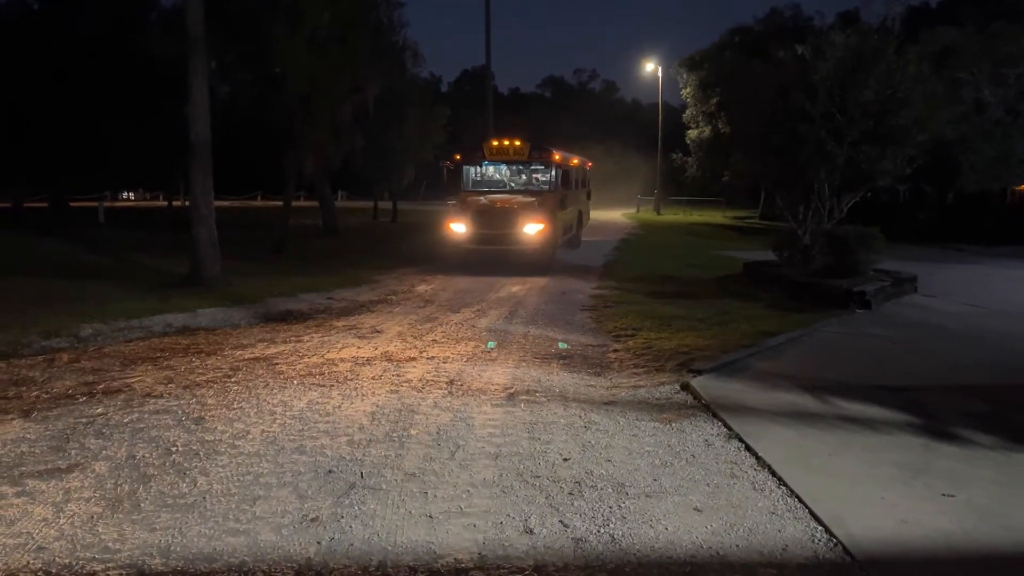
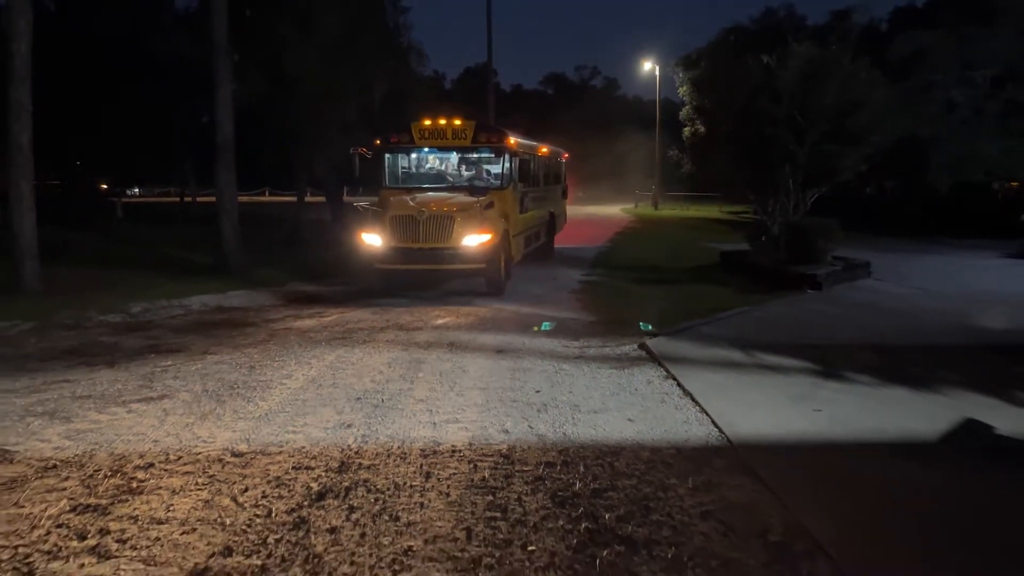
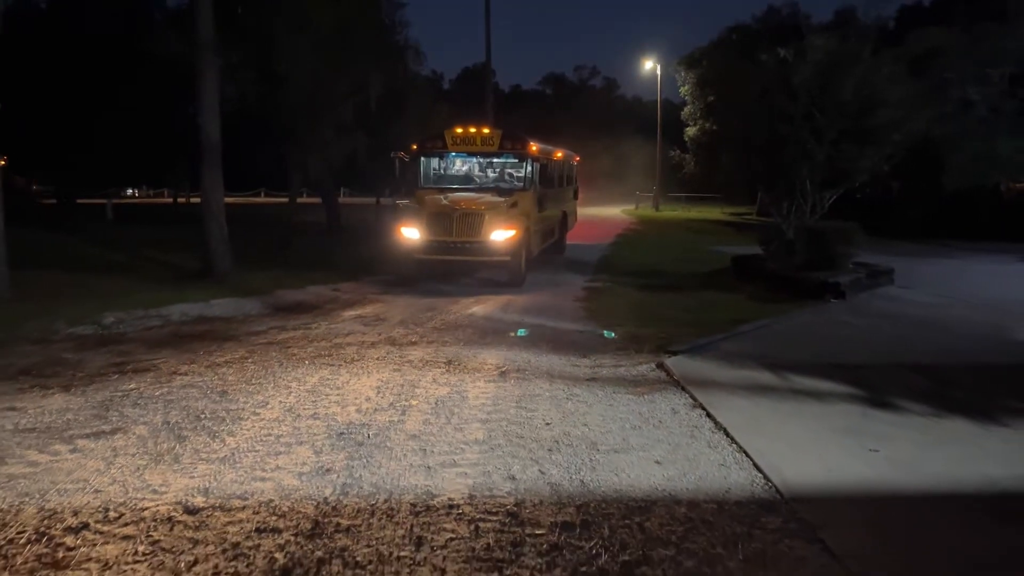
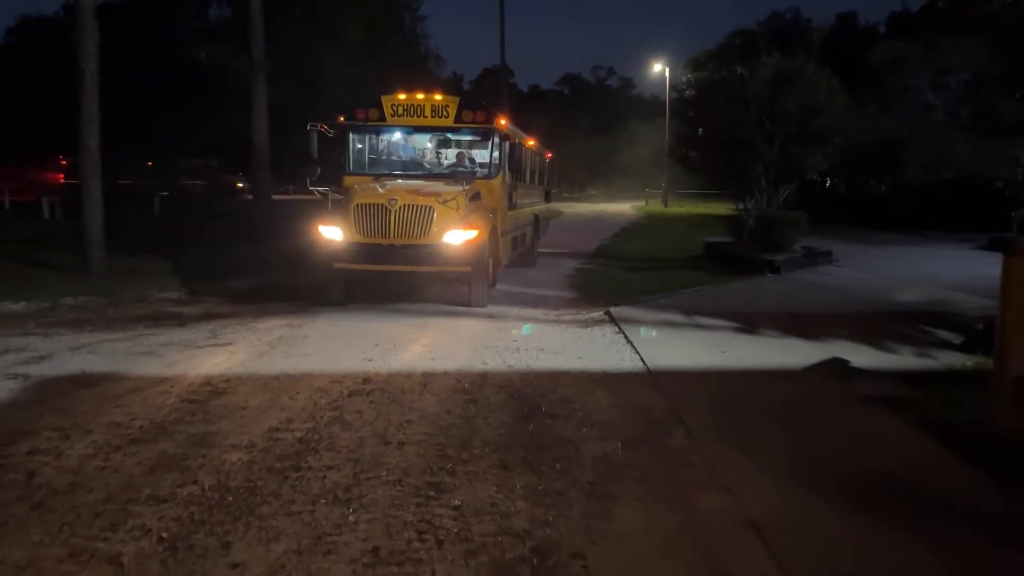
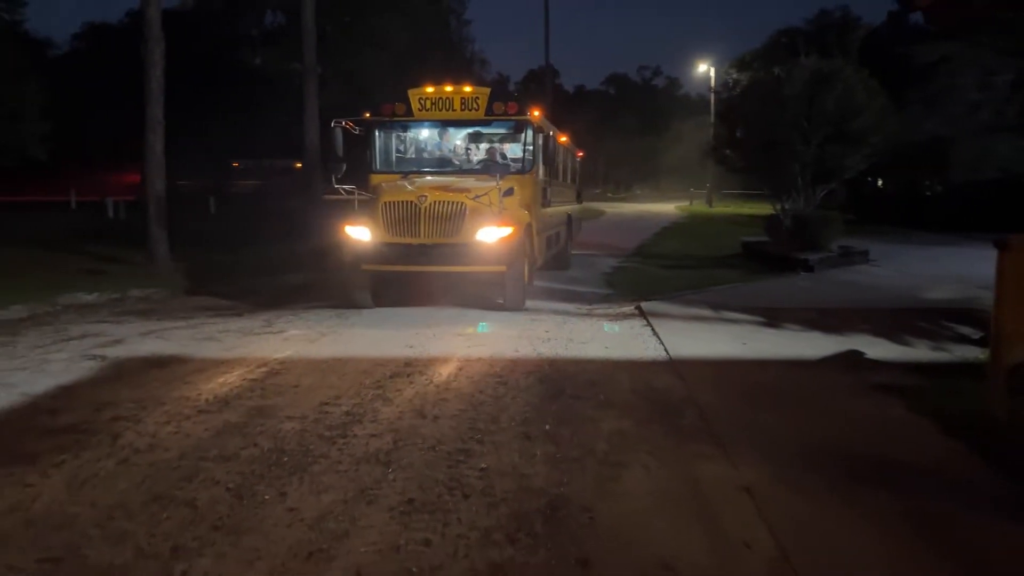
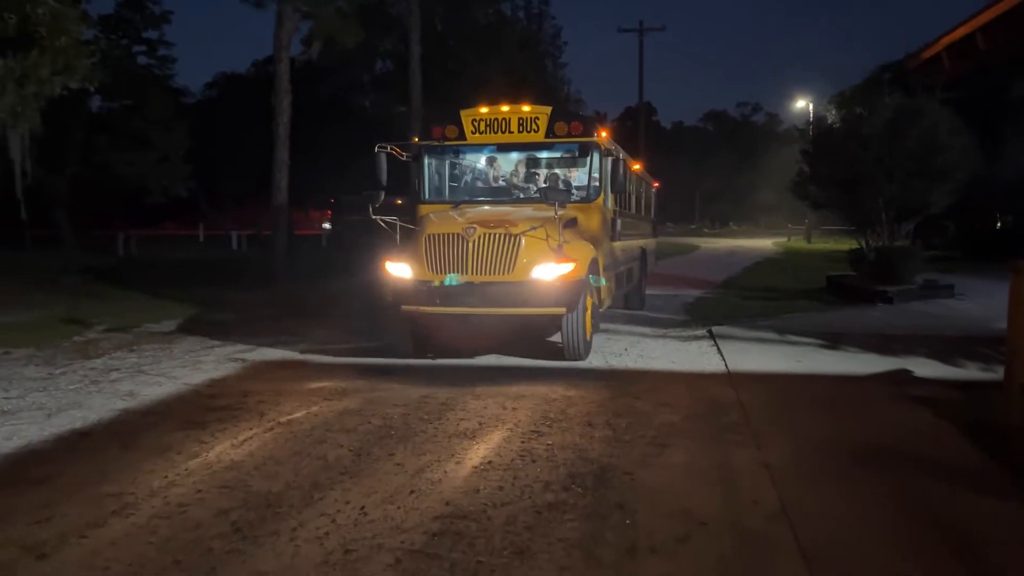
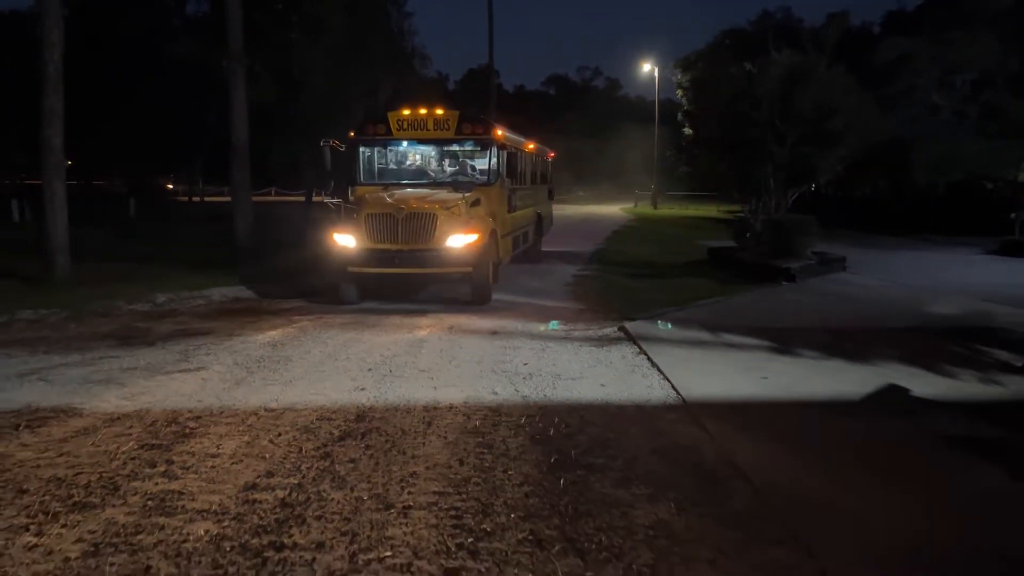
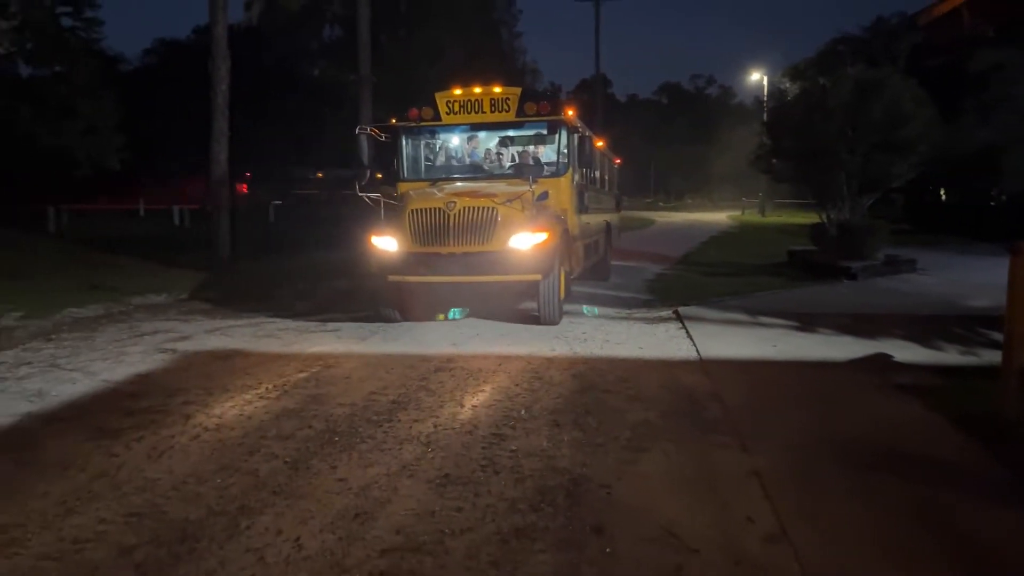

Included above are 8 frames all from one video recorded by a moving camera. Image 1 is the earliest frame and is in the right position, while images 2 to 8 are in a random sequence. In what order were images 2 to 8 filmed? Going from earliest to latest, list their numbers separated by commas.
3, 2, 7, 4, 5, 8, 6
